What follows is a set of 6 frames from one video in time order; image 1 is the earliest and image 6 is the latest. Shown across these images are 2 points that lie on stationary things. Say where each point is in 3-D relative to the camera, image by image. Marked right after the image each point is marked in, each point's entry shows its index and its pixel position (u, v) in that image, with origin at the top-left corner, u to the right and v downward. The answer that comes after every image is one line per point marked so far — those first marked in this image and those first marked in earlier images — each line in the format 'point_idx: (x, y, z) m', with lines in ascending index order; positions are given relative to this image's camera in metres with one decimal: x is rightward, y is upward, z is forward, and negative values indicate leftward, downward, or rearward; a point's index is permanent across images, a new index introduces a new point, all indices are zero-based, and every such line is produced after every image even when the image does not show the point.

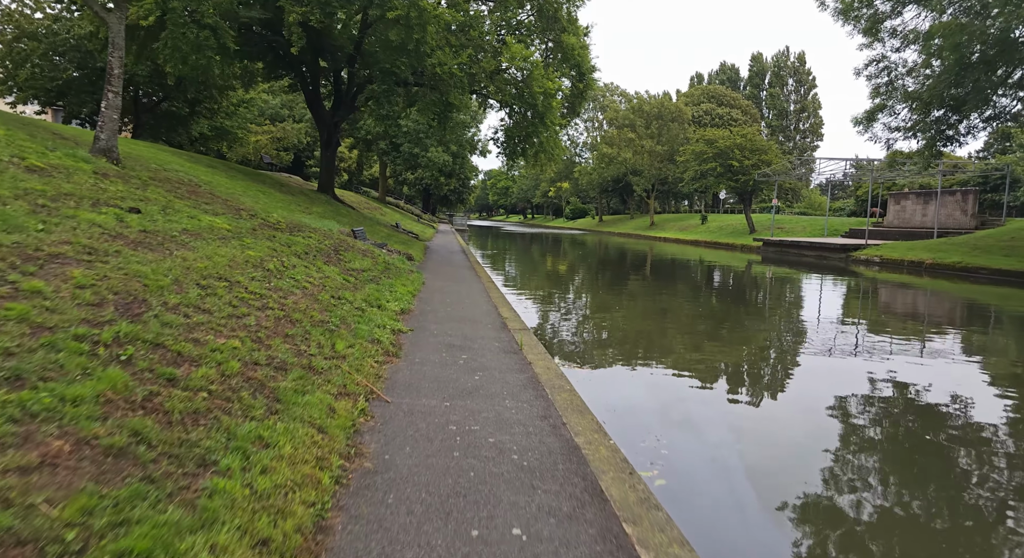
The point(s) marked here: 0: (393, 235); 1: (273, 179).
0: (-3.9, +1.4, +18.6) m
1: (-8.1, +3.4, +19.5) m
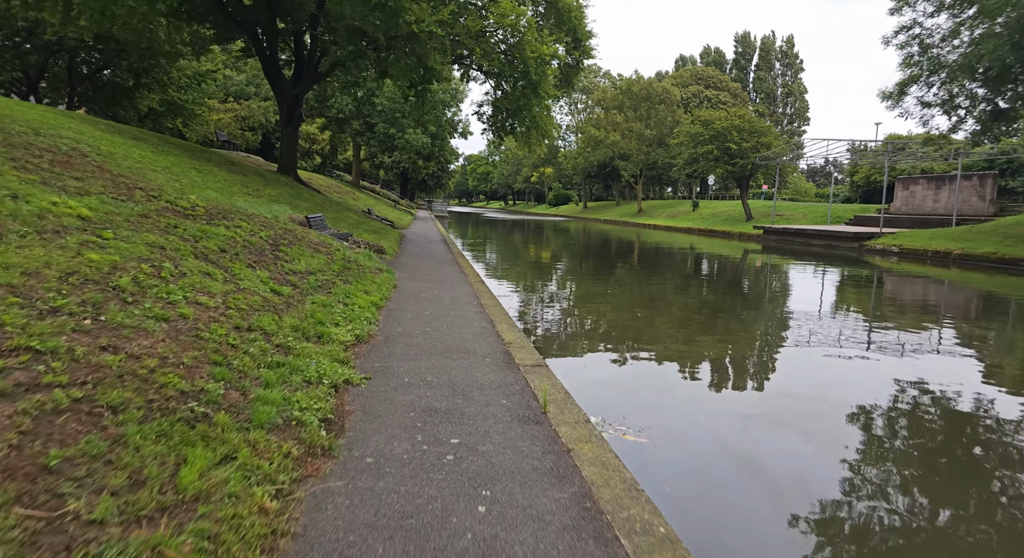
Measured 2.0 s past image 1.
0: (-4.2, +1.6, +16.3) m
1: (-8.5, +3.6, +17.0) m
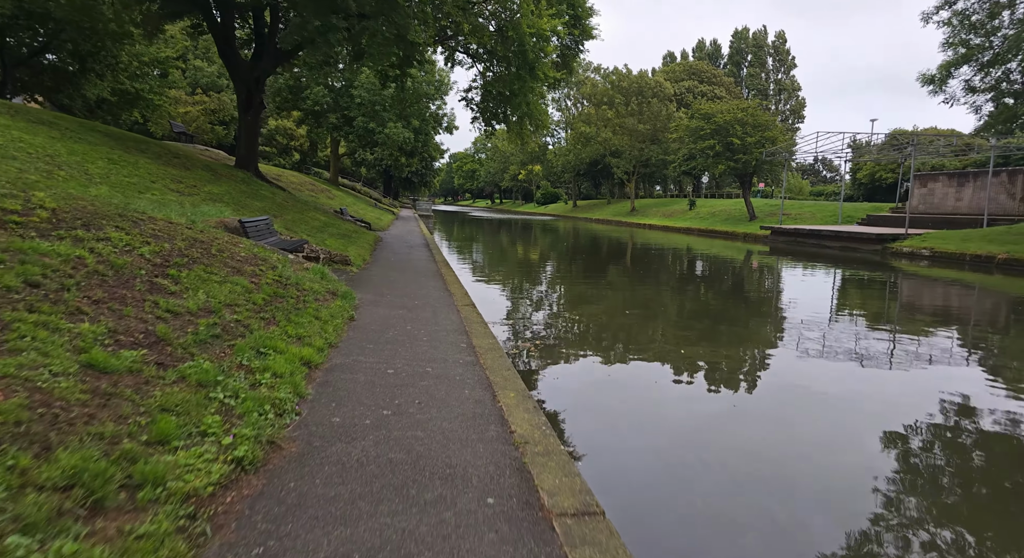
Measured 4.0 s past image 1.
0: (-4.4, +1.3, +14.1) m
1: (-8.7, +3.3, +14.6) m
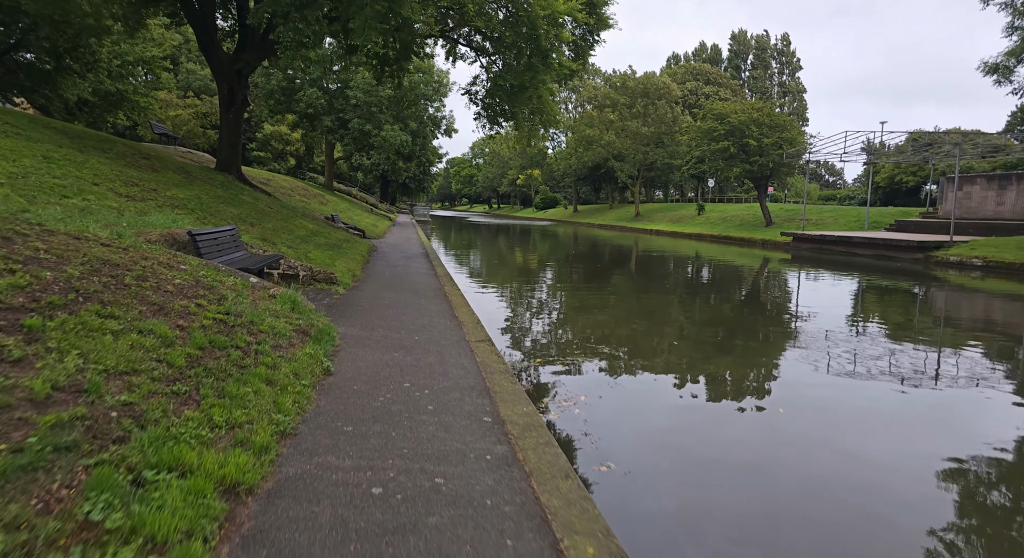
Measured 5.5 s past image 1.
0: (-4.2, +1.0, +12.5) m
1: (-8.5, +3.0, +13.0) m
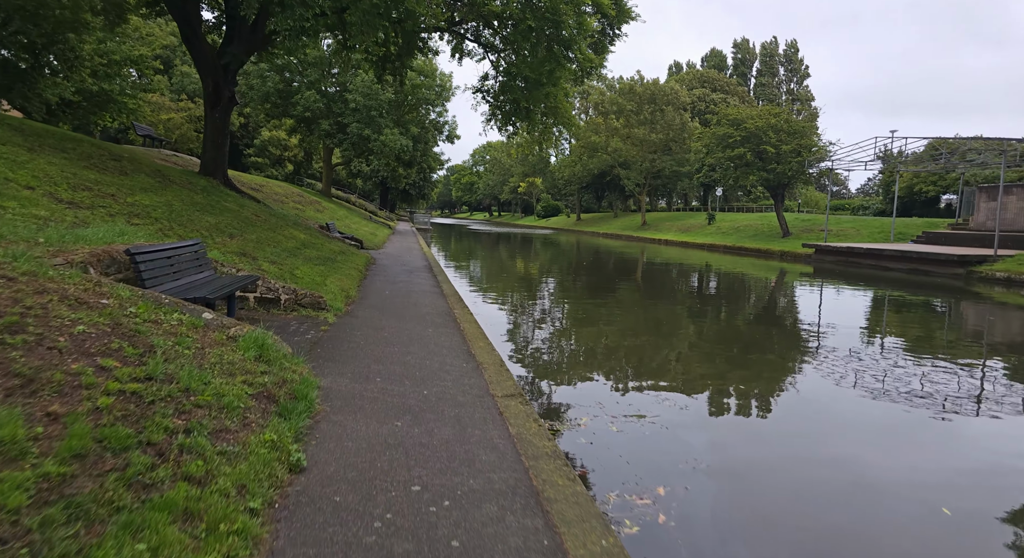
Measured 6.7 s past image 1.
0: (-3.9, +0.7, +11.1) m
1: (-8.2, +2.7, +11.8) m
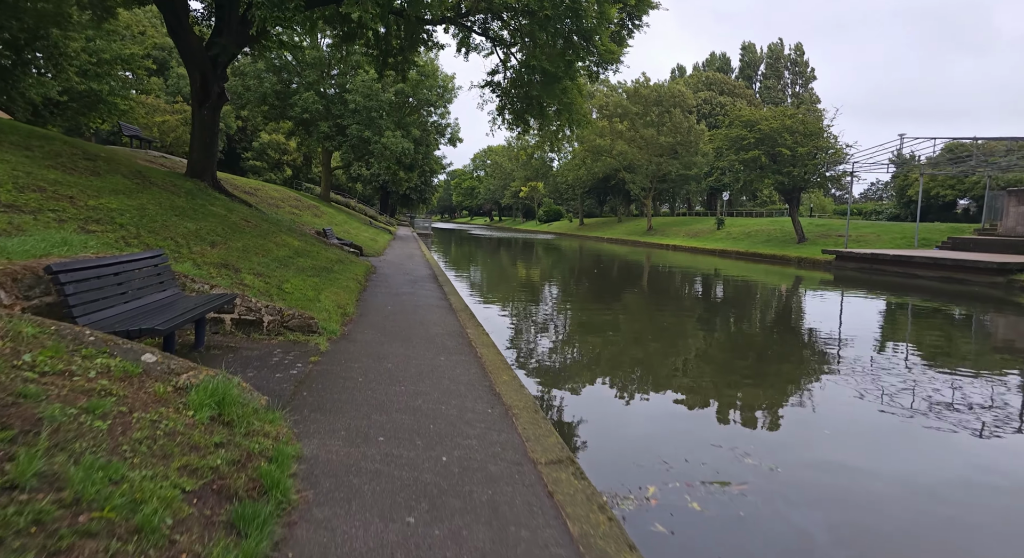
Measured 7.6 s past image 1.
0: (-3.6, +0.5, +10.1) m
1: (-7.9, +2.4, +10.7) m
